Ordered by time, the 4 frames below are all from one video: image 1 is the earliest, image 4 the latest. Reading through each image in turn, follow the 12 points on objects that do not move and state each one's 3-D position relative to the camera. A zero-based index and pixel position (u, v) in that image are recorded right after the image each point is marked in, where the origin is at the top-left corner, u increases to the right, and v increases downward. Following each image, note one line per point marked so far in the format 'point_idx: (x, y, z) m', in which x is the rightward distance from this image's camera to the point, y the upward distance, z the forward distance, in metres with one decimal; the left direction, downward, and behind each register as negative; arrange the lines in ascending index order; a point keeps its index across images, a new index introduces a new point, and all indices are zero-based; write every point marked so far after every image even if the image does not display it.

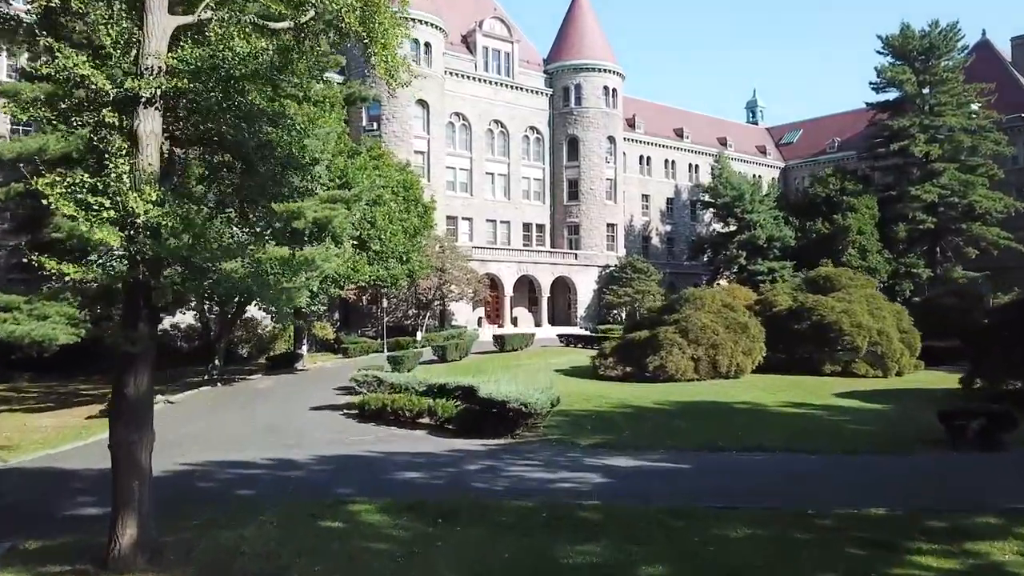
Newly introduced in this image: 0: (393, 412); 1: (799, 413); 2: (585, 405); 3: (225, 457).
0: (-2.9, -3.0, +18.4) m
1: (+6.8, -3.0, +18.4) m
2: (+1.9, -3.0, +19.5) m
3: (-5.4, -3.2, +14.6) m
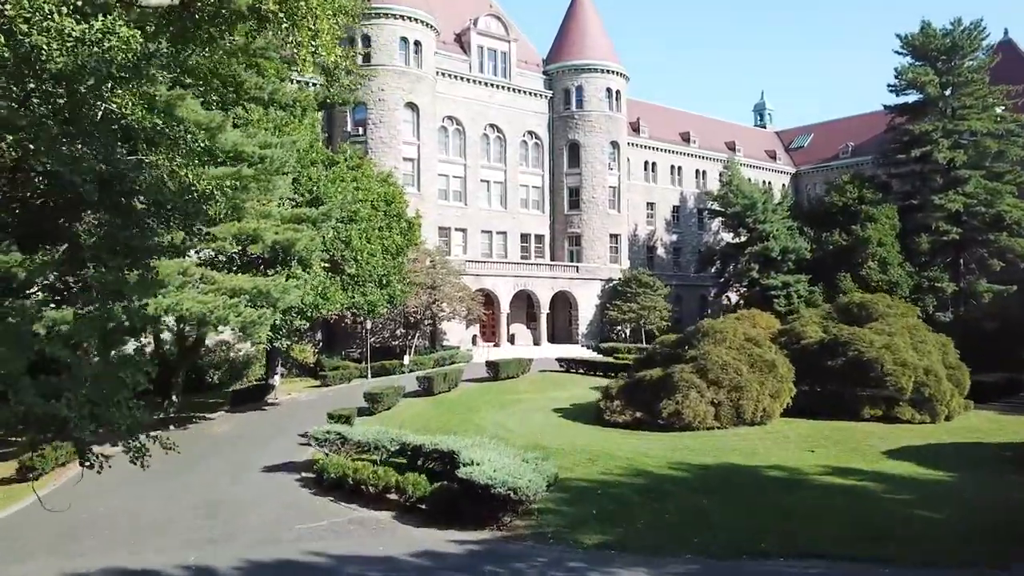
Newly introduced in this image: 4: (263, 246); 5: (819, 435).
0: (-3.1, -3.9, +15.3) m
1: (+6.6, -3.9, +15.2) m
2: (+1.6, -3.8, +16.3) m
3: (-5.7, -4.1, +11.4) m
4: (-6.4, +1.1, +19.9) m
5: (+7.8, -3.7, +19.6) m
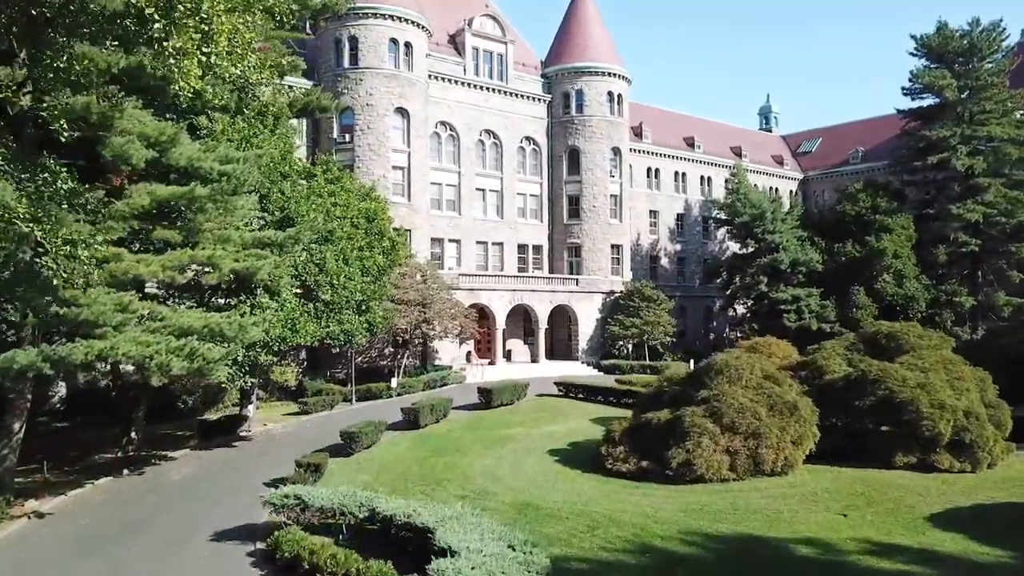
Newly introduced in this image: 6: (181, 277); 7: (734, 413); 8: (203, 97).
0: (-3.4, -4.7, +12.9) m
1: (+6.4, -4.7, +12.9) m
2: (+1.4, -4.6, +14.0) m
3: (-5.9, -4.9, +9.1) m
4: (-6.6, +0.3, +17.6) m
5: (+7.5, -4.5, +17.3) m
6: (-7.3, +0.2, +17.0) m
7: (+5.3, -3.0, +18.5) m
8: (-7.7, +4.8, +19.5) m
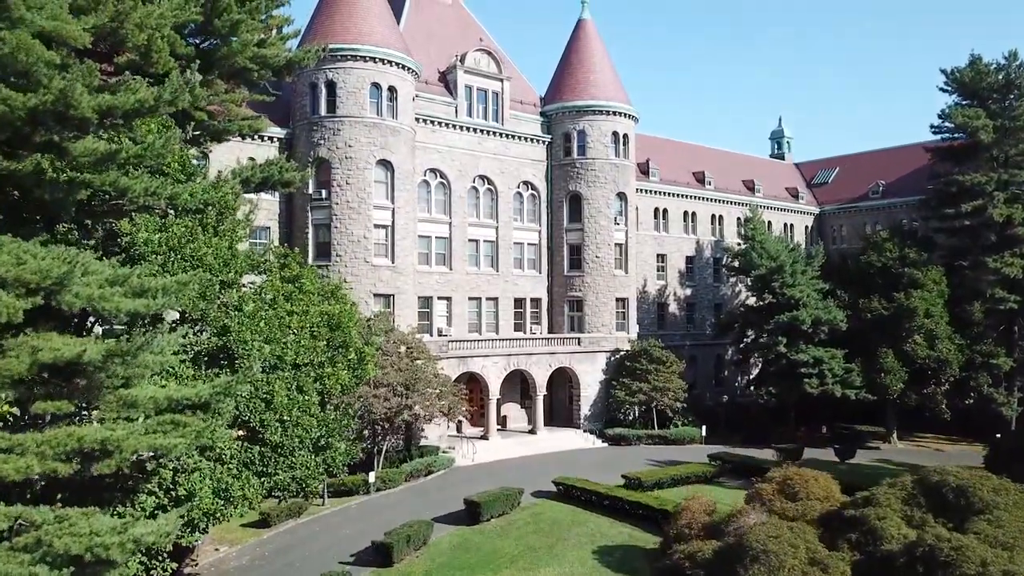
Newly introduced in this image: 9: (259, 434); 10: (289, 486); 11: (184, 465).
0: (-3.7, -8.0, +9.1) m
1: (+6.0, -8.0, +9.0) m
2: (+1.0, -8.0, +10.1) m
3: (-6.3, -8.2, +5.3) m
4: (-6.9, -3.0, +13.7) m
5: (+7.2, -7.9, +13.4) m
6: (-7.6, -3.0, +13.2) m
7: (+5.0, -6.3, +14.6) m
8: (-7.9, +1.5, +15.7) m
9: (-5.8, -3.4, +17.7) m
10: (-5.5, -4.7, +19.1) m
11: (-6.6, -3.6, +15.2) m
